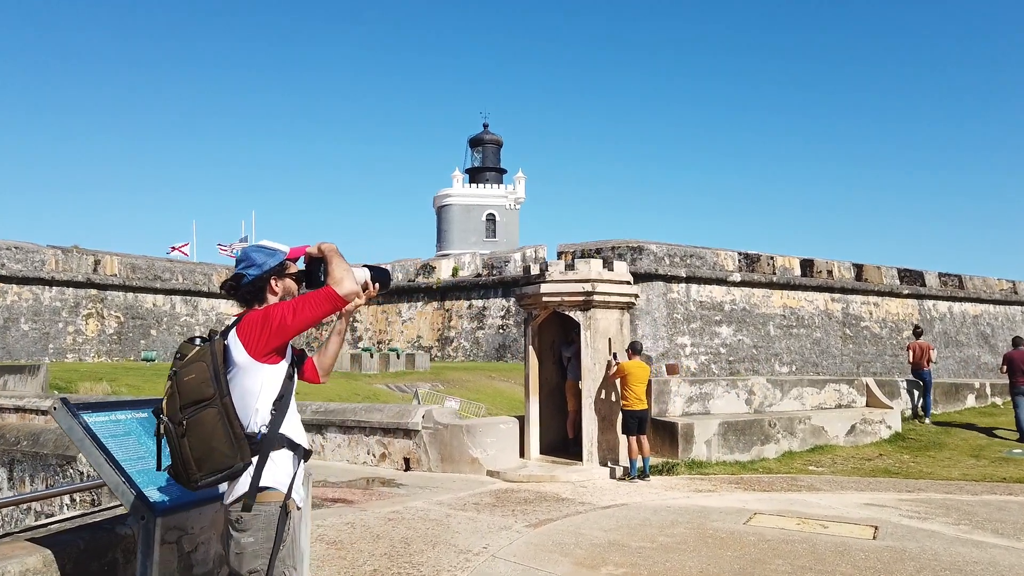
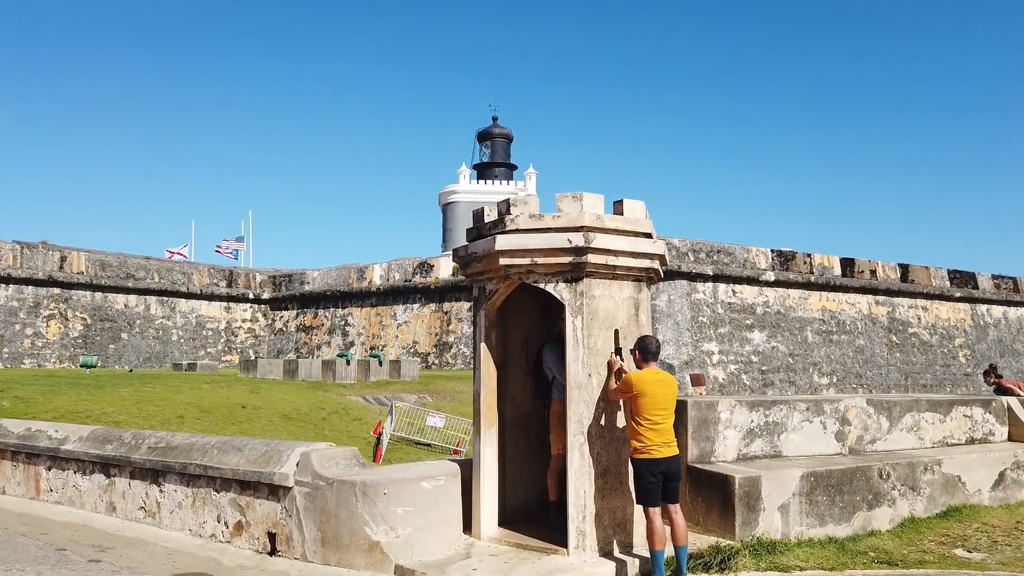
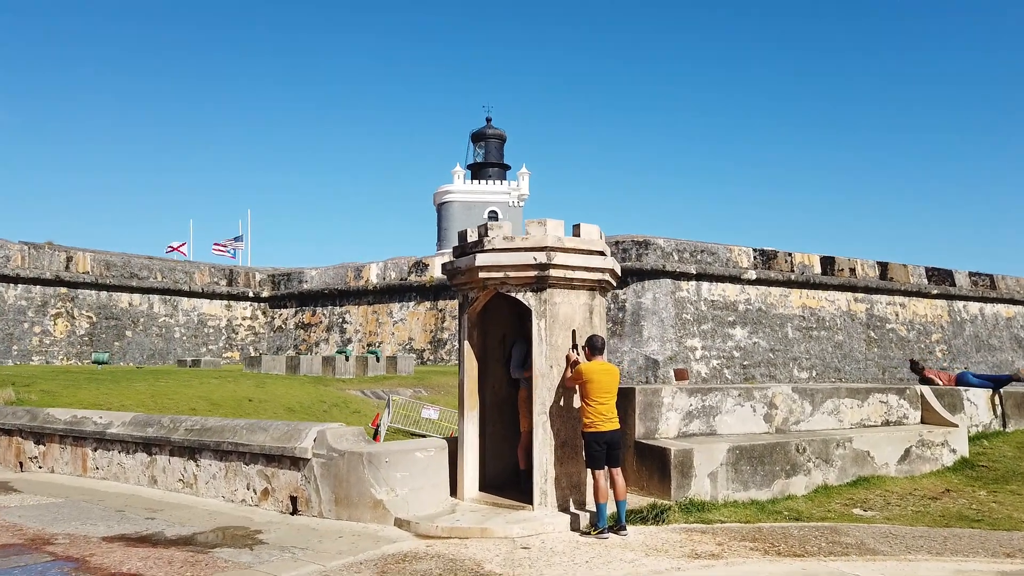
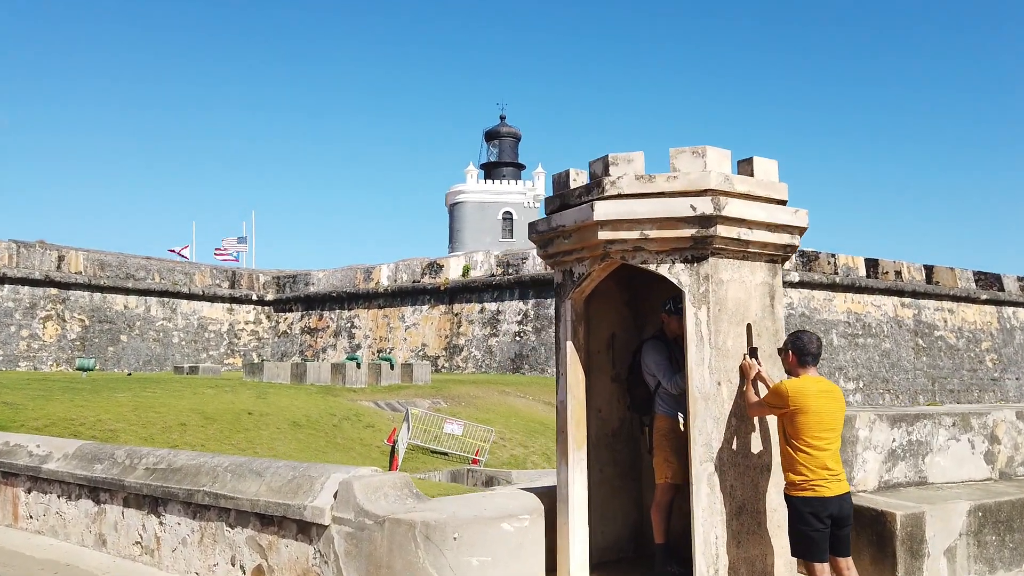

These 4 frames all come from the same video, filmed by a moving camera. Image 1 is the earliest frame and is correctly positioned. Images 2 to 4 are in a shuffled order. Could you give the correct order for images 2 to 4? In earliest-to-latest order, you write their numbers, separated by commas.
3, 2, 4
